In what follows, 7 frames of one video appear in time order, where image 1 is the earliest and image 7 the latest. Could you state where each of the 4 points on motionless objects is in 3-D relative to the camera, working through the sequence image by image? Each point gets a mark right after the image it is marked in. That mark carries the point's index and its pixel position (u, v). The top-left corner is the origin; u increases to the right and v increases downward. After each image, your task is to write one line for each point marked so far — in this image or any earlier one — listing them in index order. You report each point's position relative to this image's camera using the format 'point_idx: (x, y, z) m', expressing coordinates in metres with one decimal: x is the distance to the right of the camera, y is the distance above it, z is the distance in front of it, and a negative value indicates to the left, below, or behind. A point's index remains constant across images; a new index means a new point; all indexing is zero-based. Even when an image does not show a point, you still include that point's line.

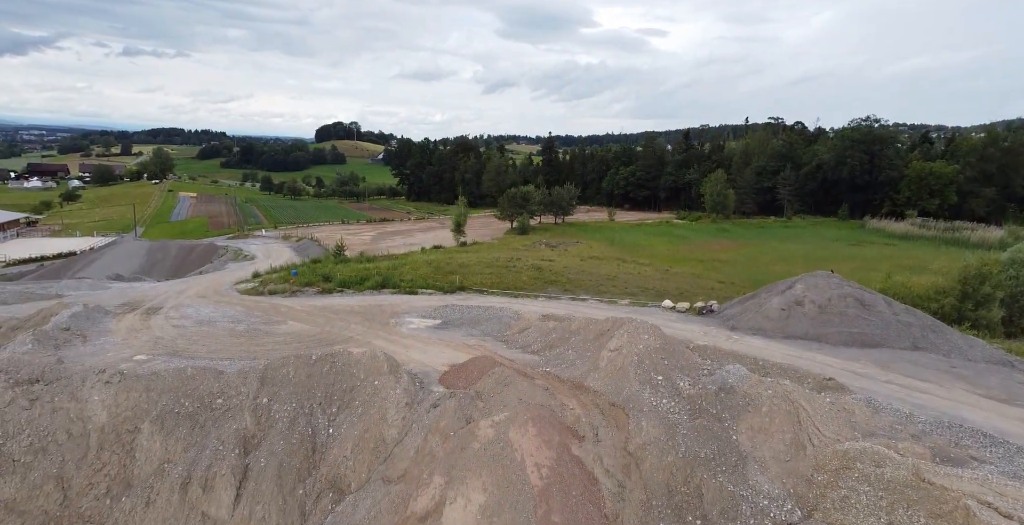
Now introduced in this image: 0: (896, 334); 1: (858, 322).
0: (+14.1, -2.6, +18.5) m
1: (+13.1, -2.3, +19.1) m
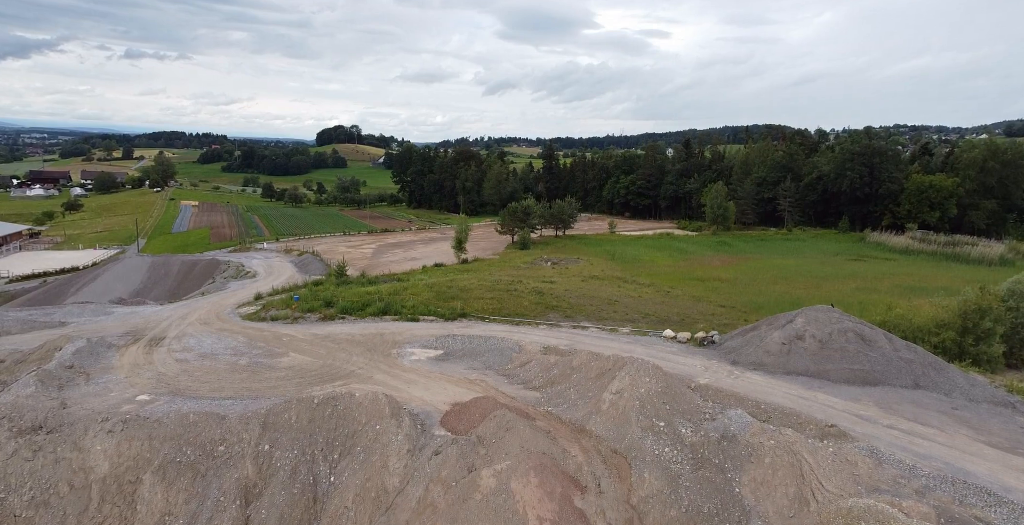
0: (+14.2, -4.0, +18.5) m
1: (+13.2, -3.7, +19.1) m
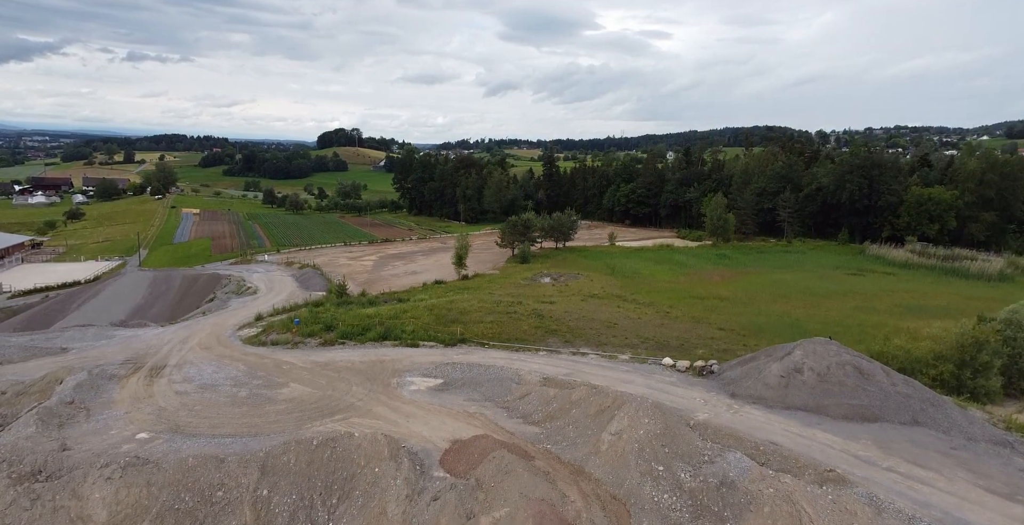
0: (+14.1, -5.3, +18.5) m
1: (+13.2, -5.0, +19.1) m
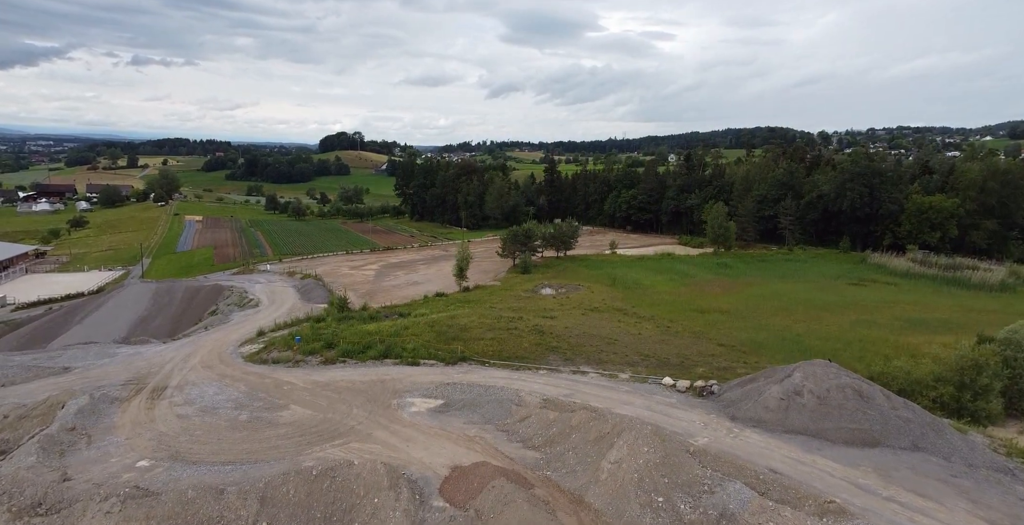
0: (+14.1, -6.2, +18.4) m
1: (+13.1, -5.9, +19.0) m
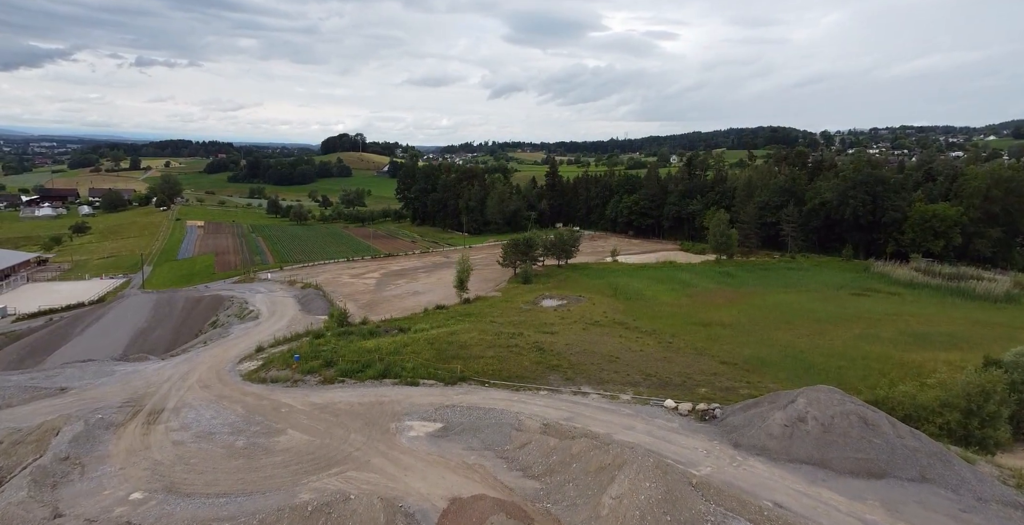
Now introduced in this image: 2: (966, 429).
0: (+14.1, -7.2, +18.1) m
1: (+13.1, -6.9, +18.7) m
2: (+18.1, -6.6, +20.0) m
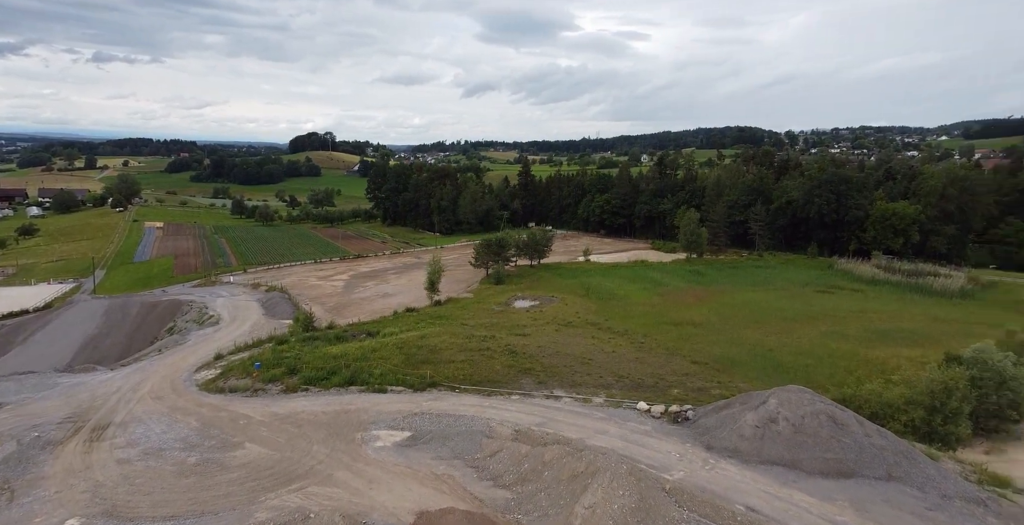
0: (+13.0, -7.2, +18.2) m
1: (+12.0, -6.9, +18.7) m
2: (+16.9, -6.6, +20.3) m
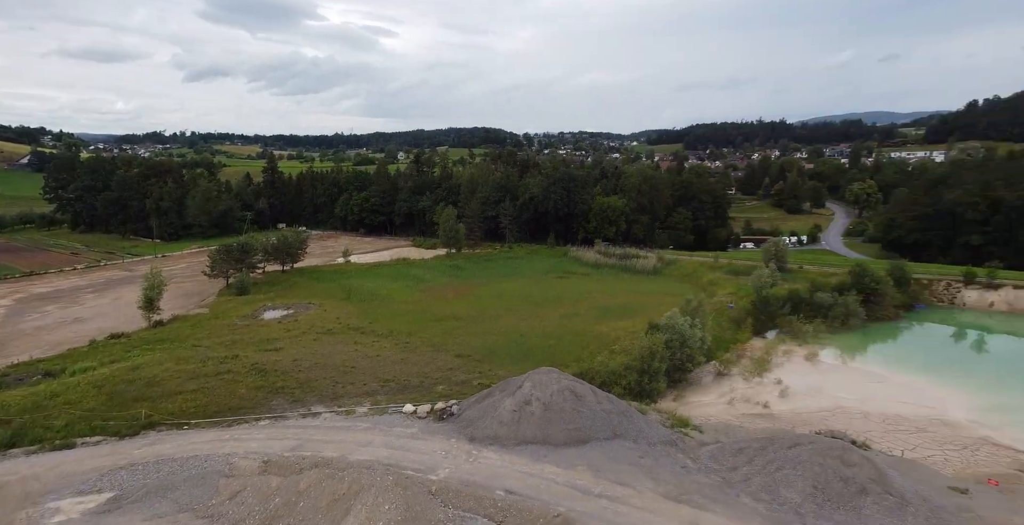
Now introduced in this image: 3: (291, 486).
0: (+3.8, -6.8, +21.2) m
1: (+2.6, -6.5, +21.2) m
2: (+6.3, -6.0, +24.8) m
3: (-7.6, -7.8, +17.2) m
